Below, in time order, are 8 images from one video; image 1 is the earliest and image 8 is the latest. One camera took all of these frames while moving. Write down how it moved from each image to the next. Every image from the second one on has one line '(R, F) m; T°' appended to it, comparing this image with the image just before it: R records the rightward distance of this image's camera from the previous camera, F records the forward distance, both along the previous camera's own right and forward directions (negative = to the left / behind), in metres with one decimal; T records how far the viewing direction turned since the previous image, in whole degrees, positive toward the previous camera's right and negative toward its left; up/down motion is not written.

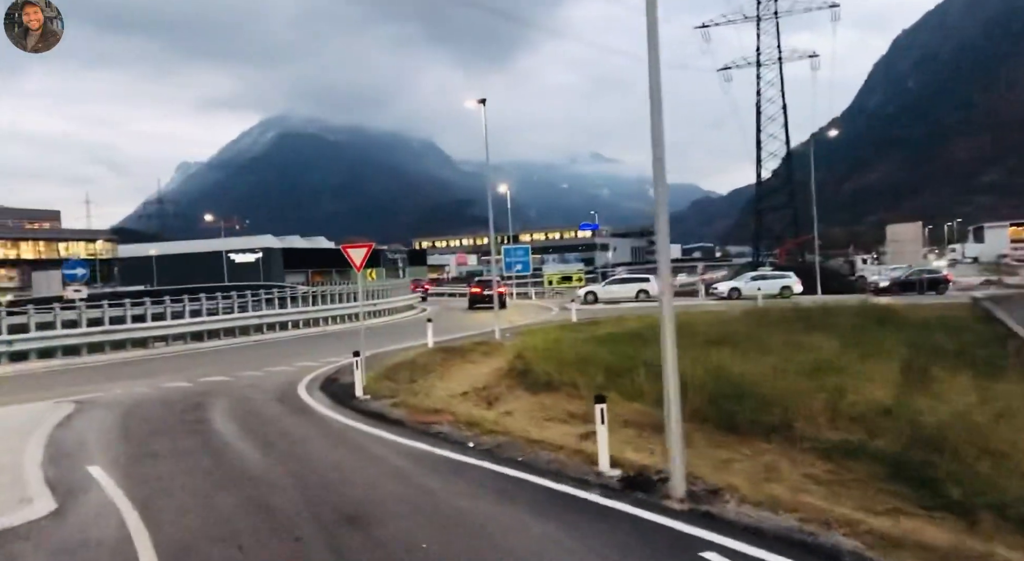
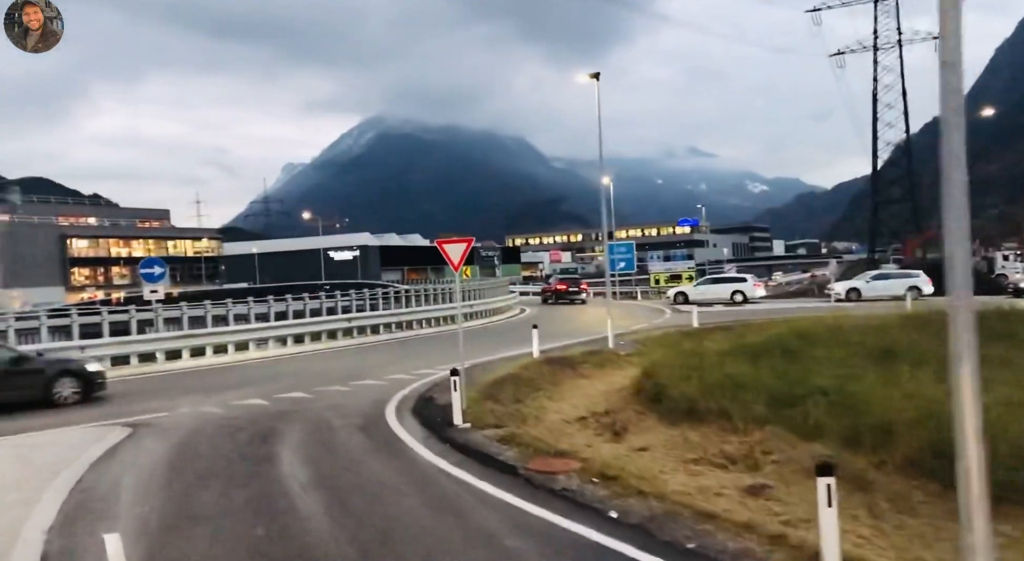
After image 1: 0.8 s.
(-0.6, +2.8) m; -7°
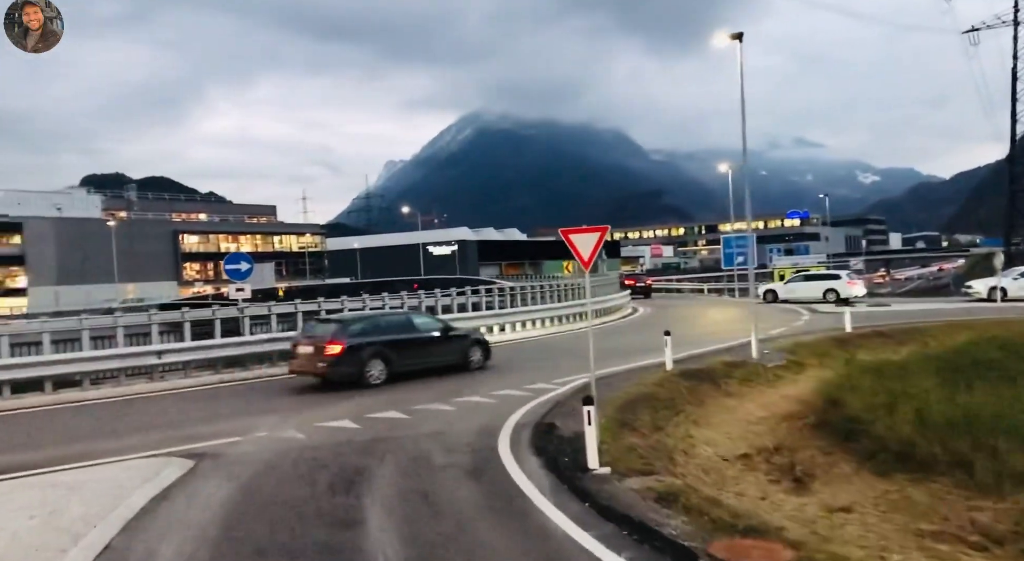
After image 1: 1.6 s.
(-0.7, +2.7) m; -7°
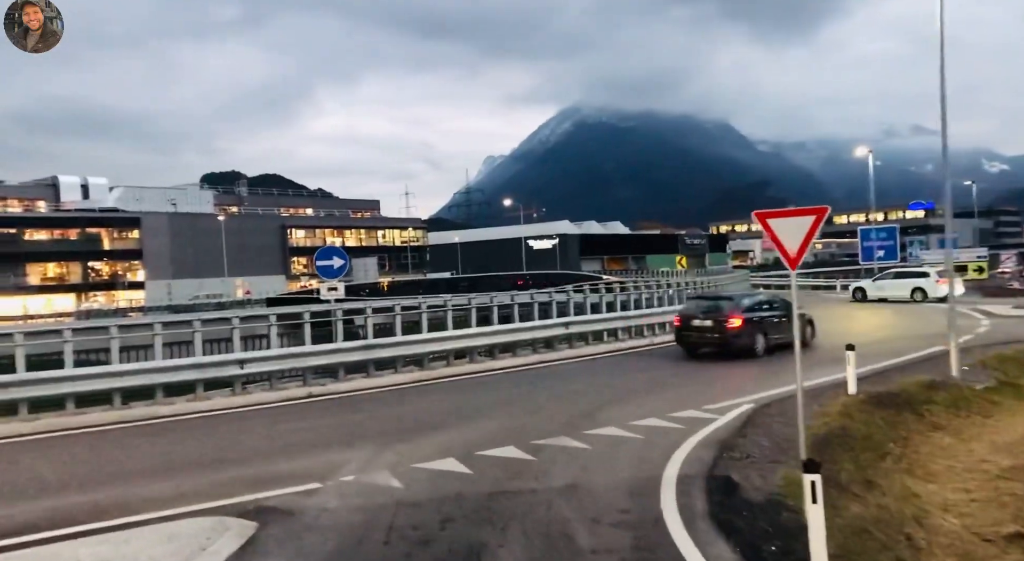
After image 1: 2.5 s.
(-0.7, +2.7) m; -7°
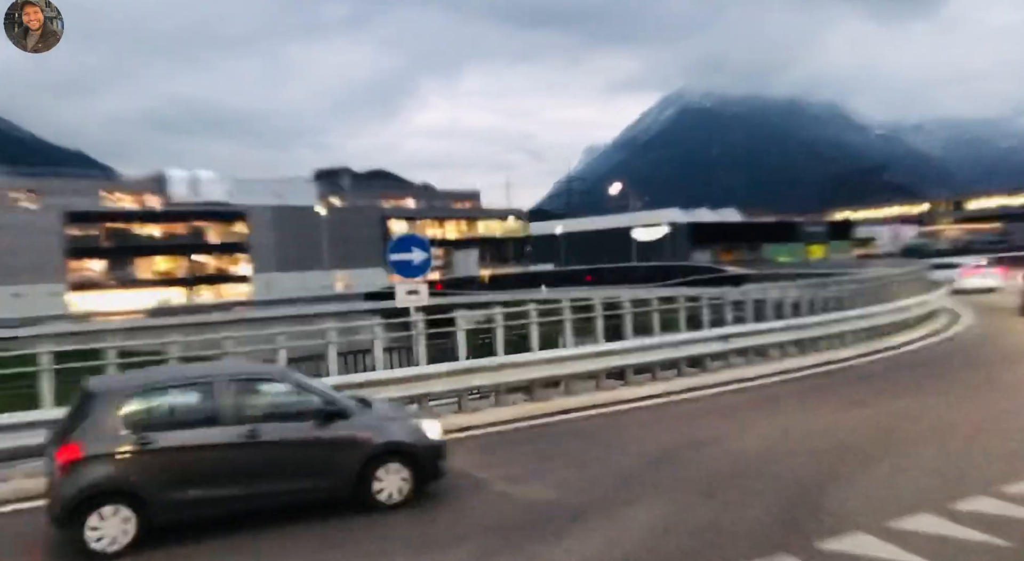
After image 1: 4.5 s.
(-0.6, +4.2) m; -7°
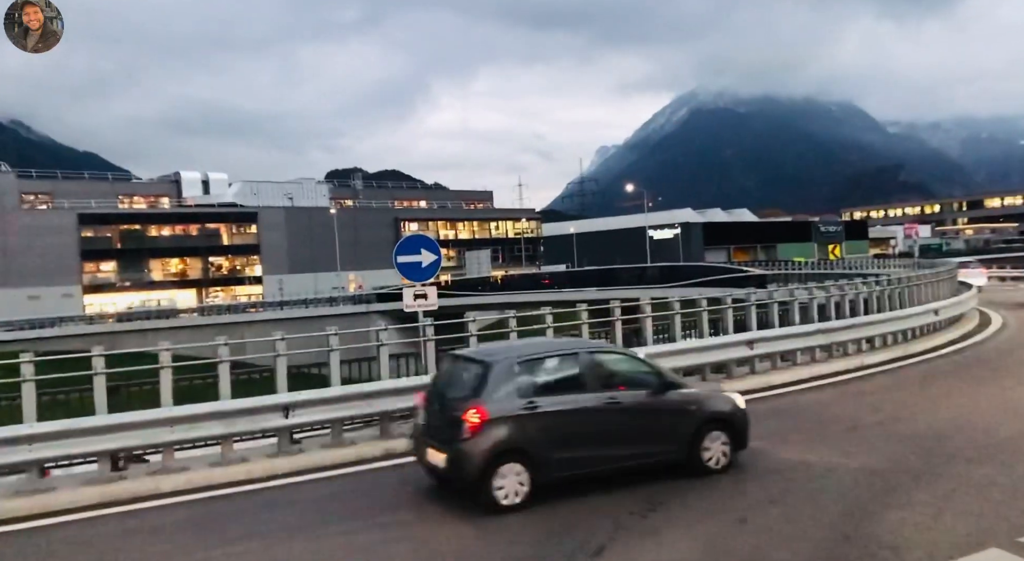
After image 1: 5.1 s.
(0.0, +0.6) m; -1°
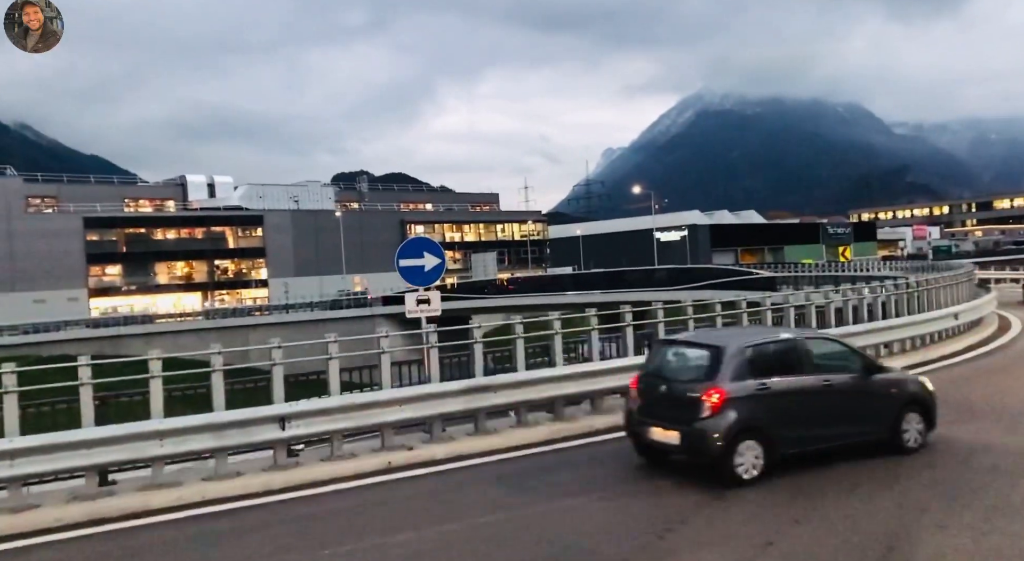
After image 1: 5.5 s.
(0.0, +0.4) m; 0°
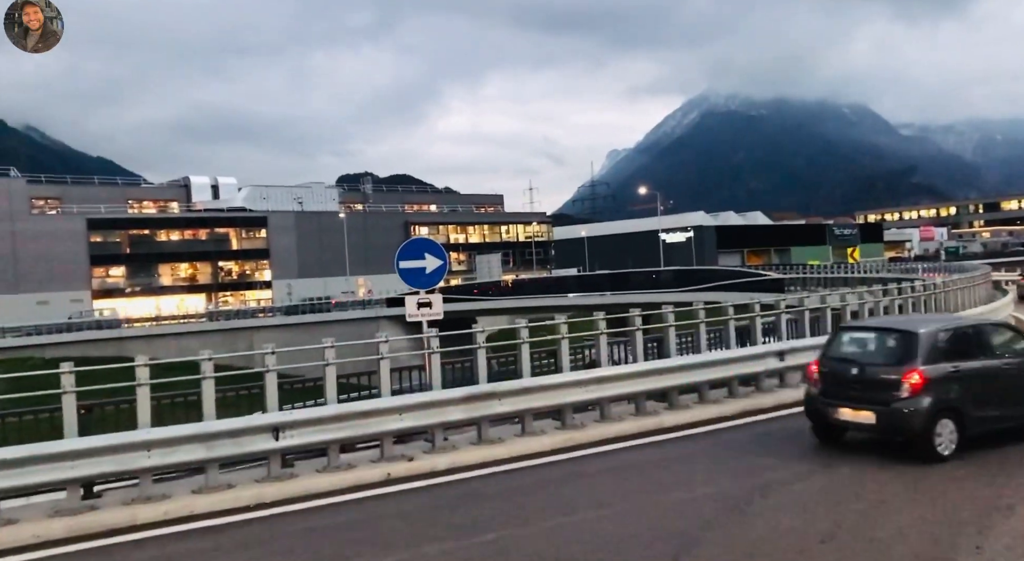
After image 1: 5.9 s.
(0.0, +0.4) m; 0°
